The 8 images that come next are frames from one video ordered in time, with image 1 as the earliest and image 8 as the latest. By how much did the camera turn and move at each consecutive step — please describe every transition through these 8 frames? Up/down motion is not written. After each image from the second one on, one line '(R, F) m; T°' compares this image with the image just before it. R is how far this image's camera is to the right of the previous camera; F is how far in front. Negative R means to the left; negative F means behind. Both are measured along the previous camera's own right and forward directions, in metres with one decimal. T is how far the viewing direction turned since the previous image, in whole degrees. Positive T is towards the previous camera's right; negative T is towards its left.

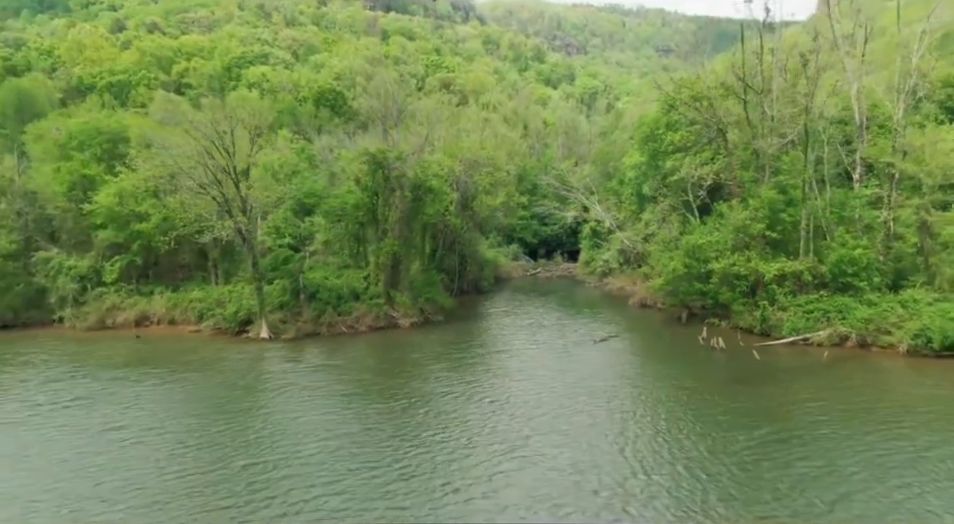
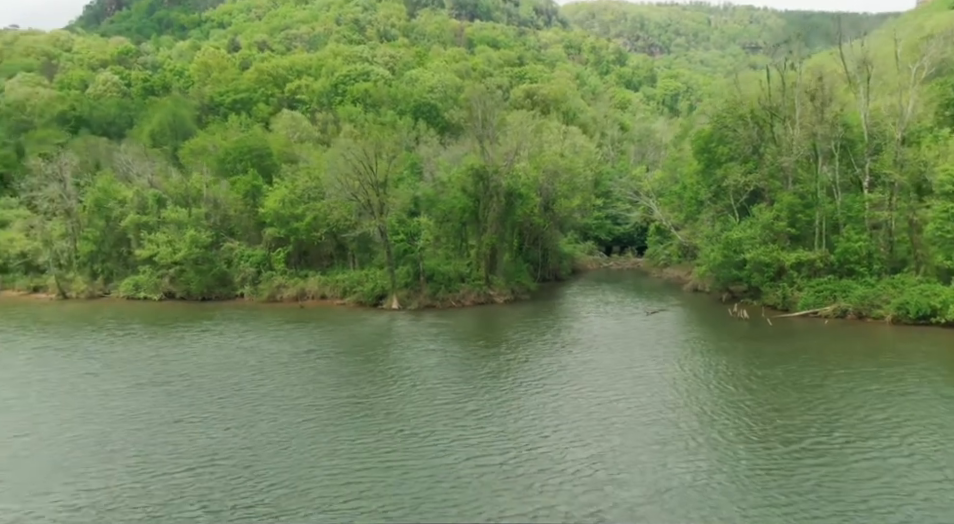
(+0.1, -11.9) m; -7°
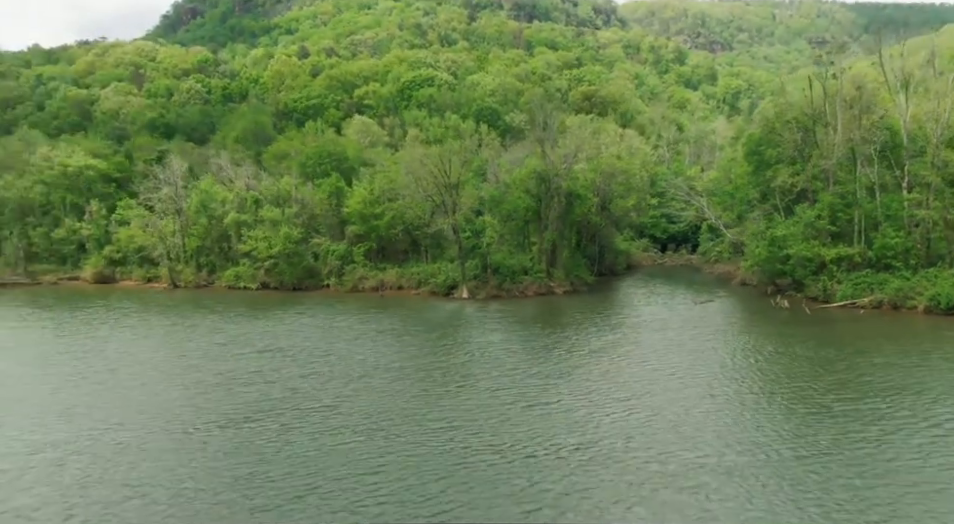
(-0.4, -5.7) m; -5°
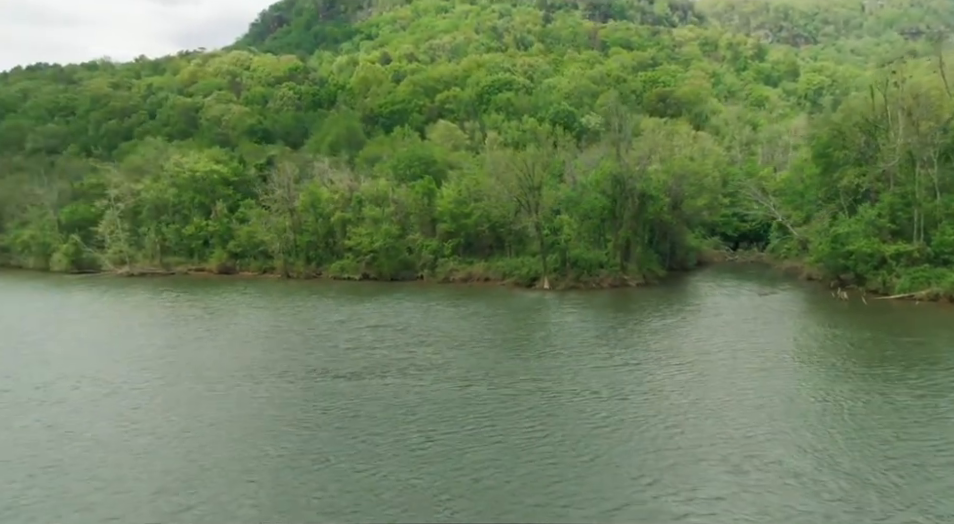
(-0.8, -6.7) m; -6°
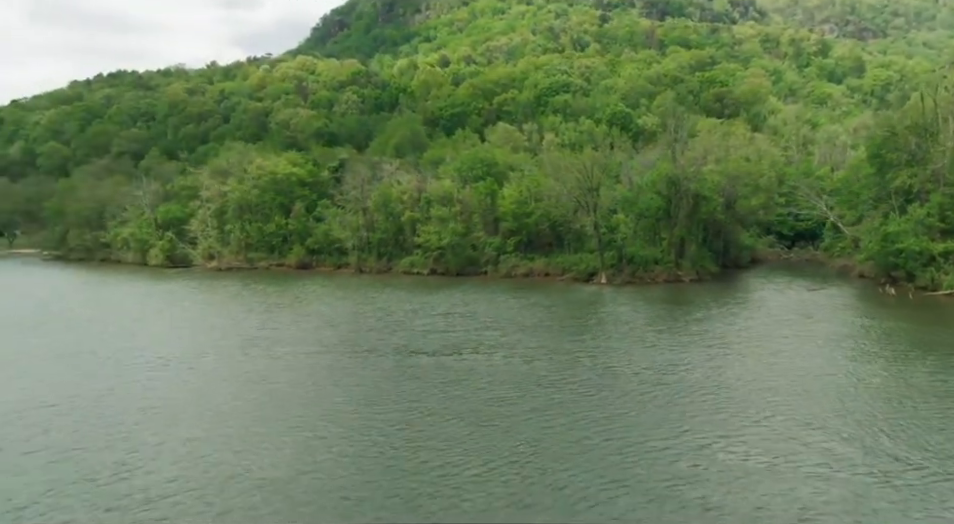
(-0.7, -4.9) m; -5°
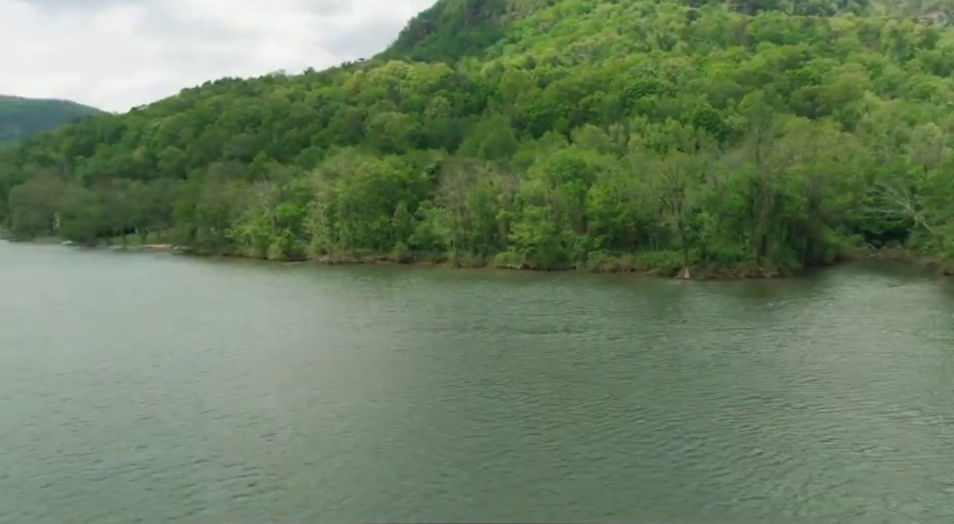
(-1.0, -6.5) m; -7°
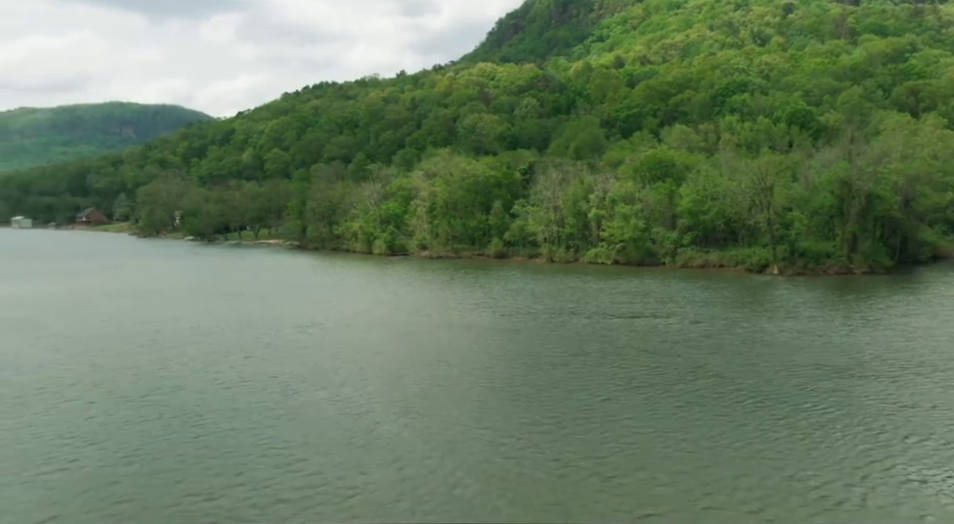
(-1.2, -6.1) m; -7°
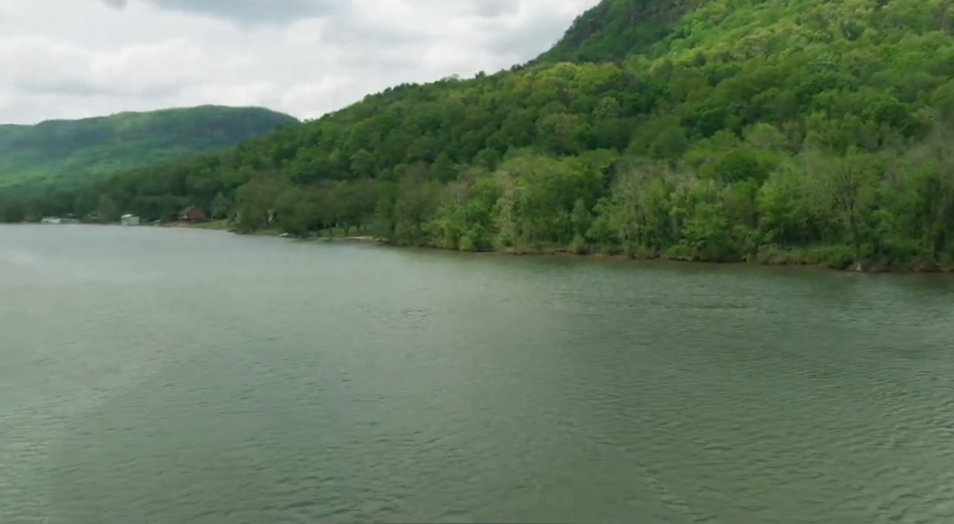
(-1.2, -5.2) m; -6°
